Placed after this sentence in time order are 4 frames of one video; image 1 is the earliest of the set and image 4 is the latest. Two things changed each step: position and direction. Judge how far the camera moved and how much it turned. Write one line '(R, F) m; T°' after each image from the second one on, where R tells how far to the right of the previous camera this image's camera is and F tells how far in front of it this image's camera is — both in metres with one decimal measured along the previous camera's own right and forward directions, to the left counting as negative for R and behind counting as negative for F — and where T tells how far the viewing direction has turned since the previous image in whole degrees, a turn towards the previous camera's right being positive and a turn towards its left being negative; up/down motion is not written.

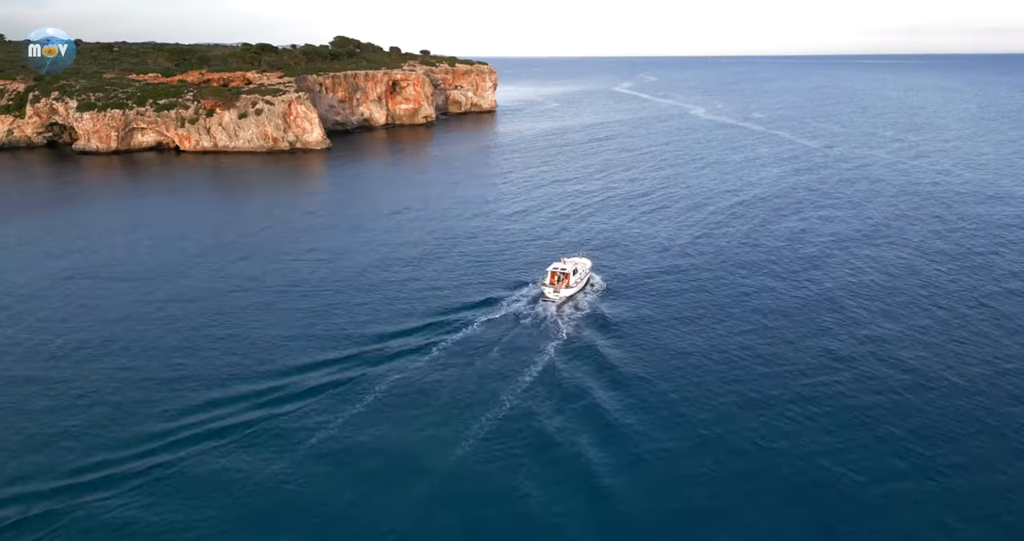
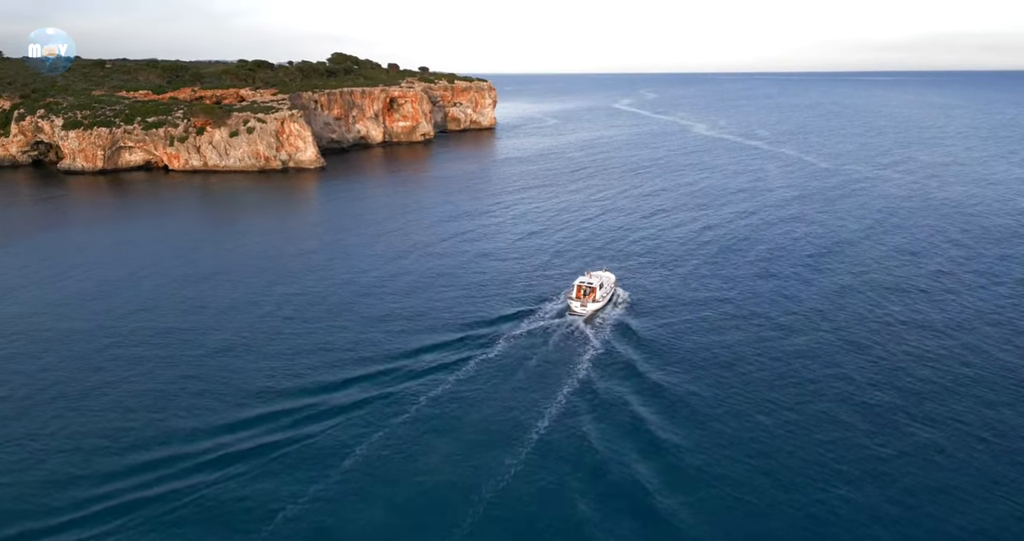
(-0.1, +2.1) m; 0°
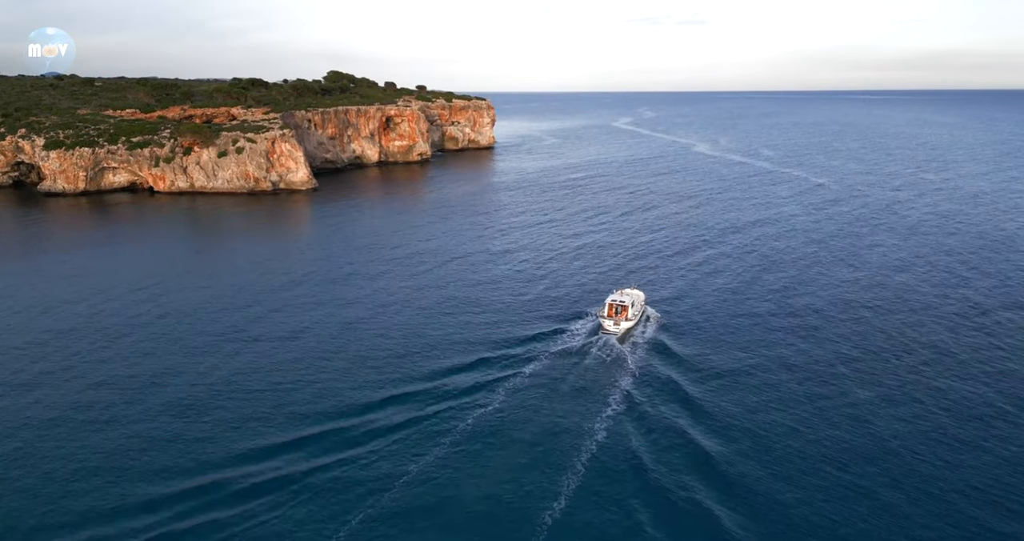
(-0.2, +2.3) m; 0°
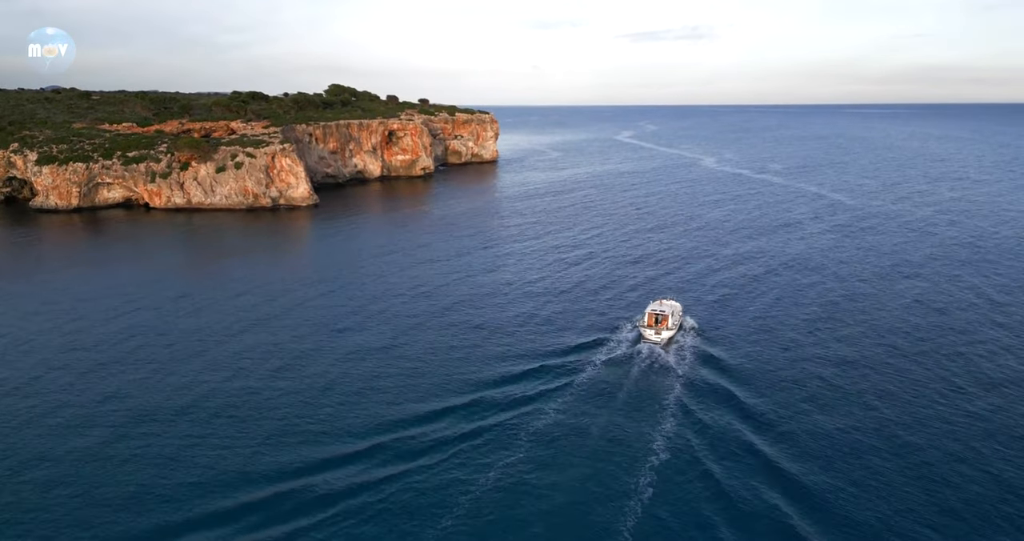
(-0.7, +1.8) m; 0°
